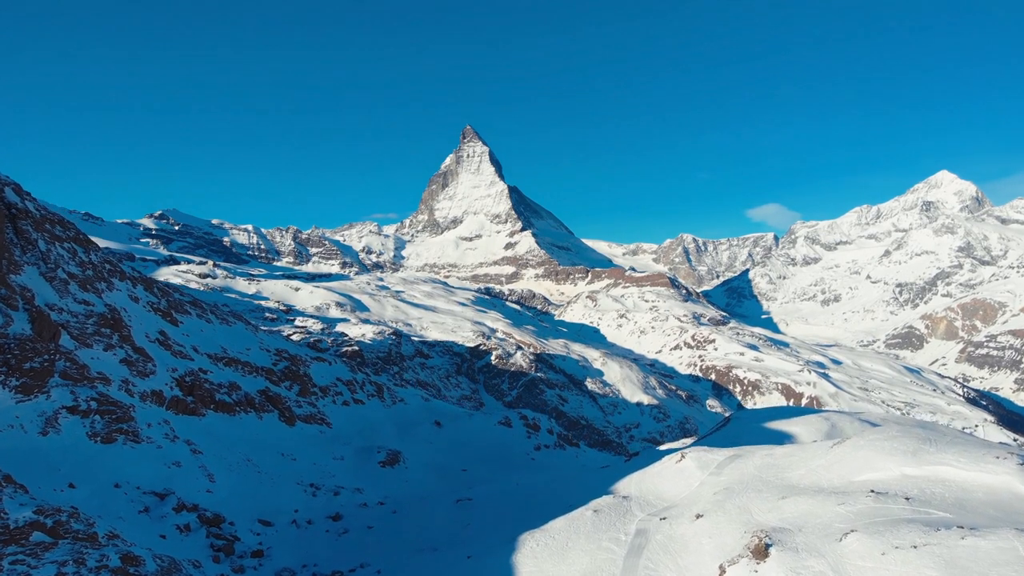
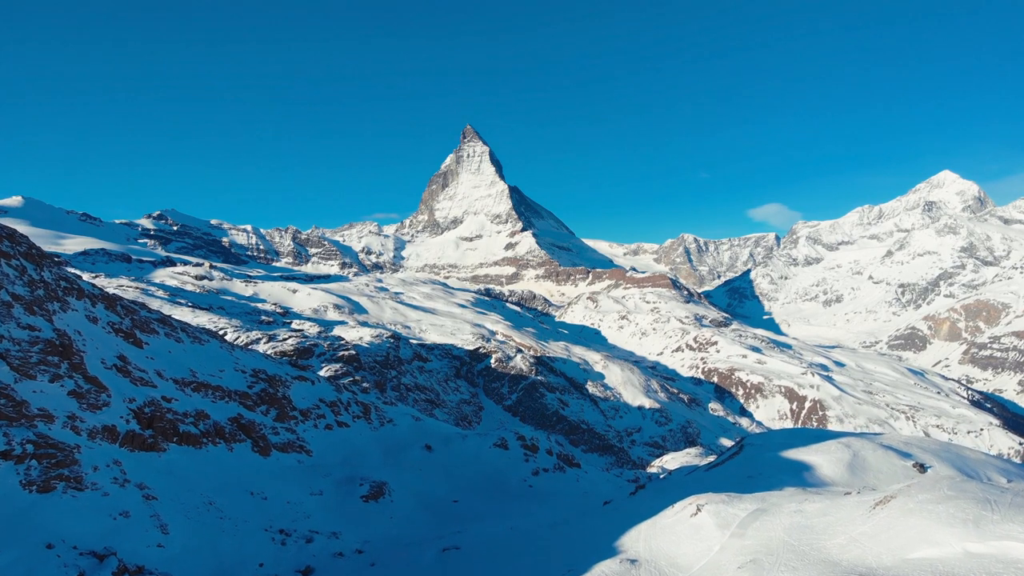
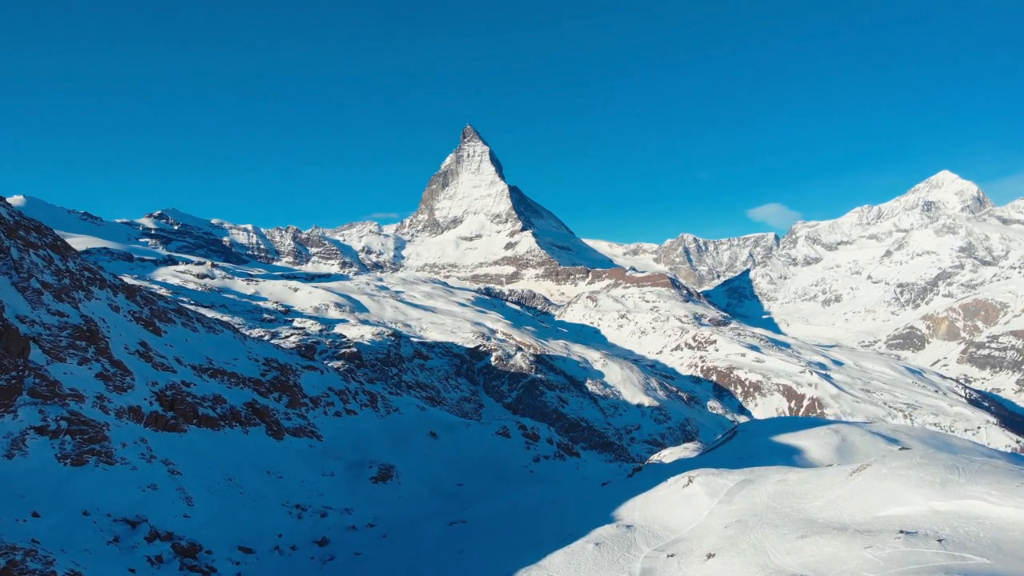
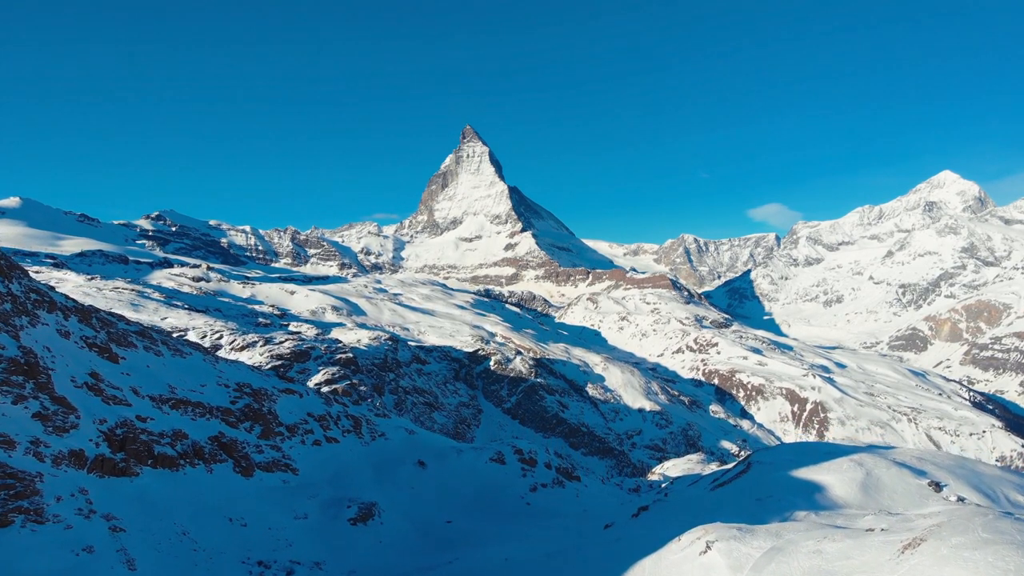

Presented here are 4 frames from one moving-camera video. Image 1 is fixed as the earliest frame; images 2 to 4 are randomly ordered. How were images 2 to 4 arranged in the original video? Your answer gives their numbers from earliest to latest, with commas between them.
3, 2, 4
